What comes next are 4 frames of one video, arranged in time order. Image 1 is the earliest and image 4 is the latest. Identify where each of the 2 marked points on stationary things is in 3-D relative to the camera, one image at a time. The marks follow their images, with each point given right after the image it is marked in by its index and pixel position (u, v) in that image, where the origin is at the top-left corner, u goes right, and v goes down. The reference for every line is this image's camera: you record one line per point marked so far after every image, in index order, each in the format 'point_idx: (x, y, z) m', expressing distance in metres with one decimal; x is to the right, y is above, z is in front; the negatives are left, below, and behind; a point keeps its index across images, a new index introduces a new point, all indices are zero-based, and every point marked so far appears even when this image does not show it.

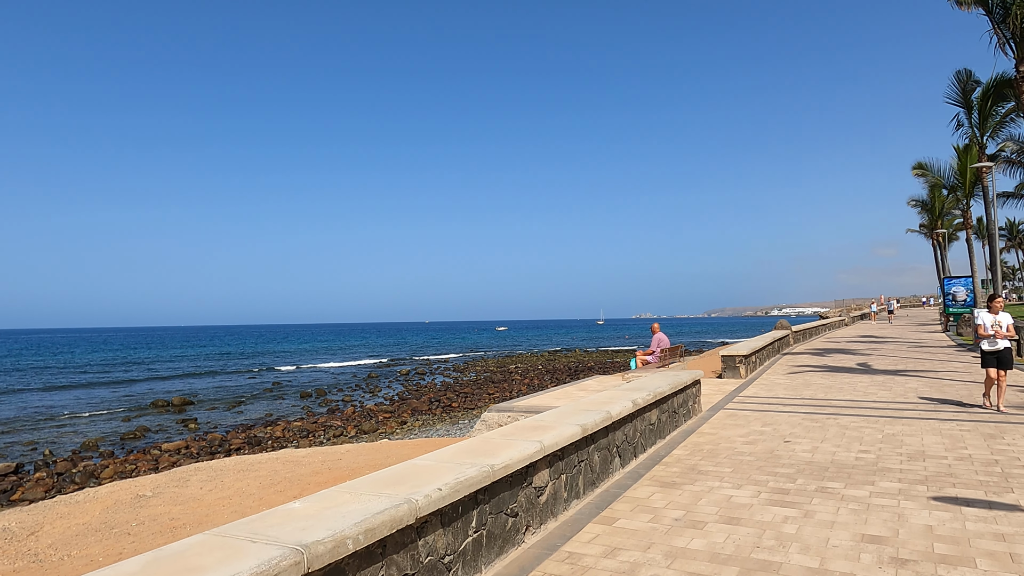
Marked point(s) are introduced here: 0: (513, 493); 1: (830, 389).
0: (0.0, -1.3, +4.4) m
1: (+5.9, -1.9, +12.4) m
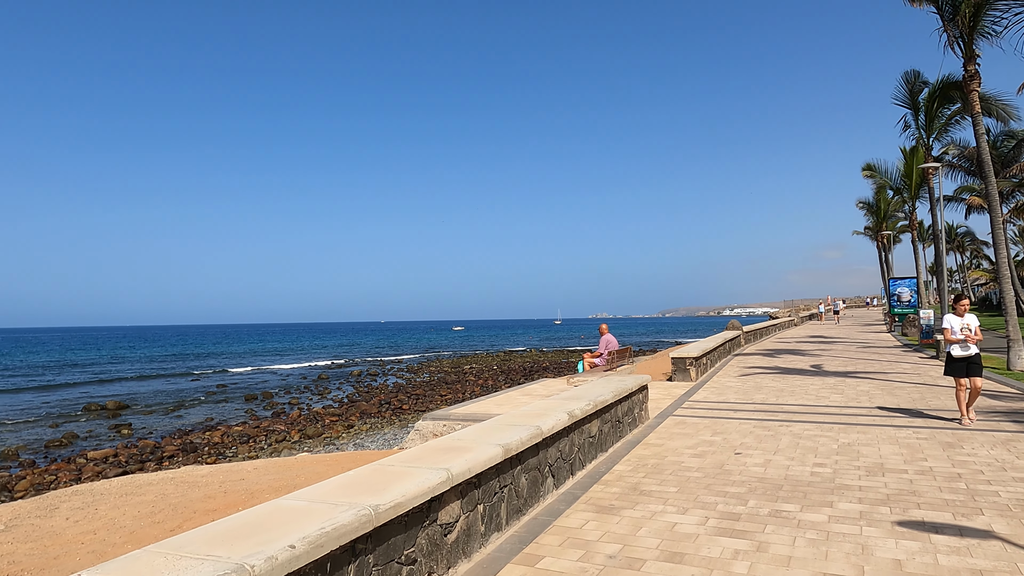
0: (-0.6, -1.3, +3.6) m
1: (+4.8, -1.9, +11.9) m
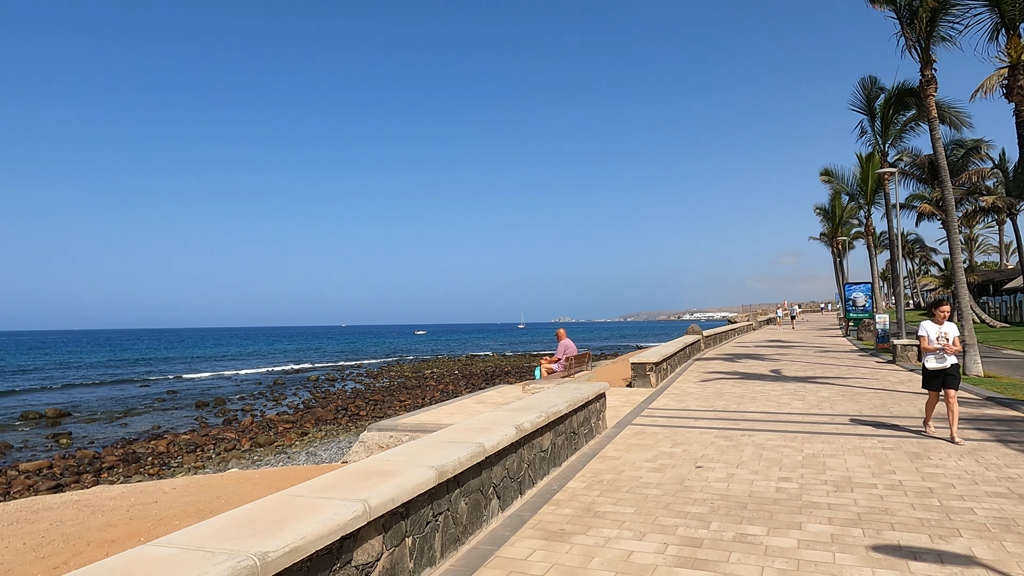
0: (-0.9, -1.3, +3.0) m
1: (+4.0, -1.9, +11.6) m
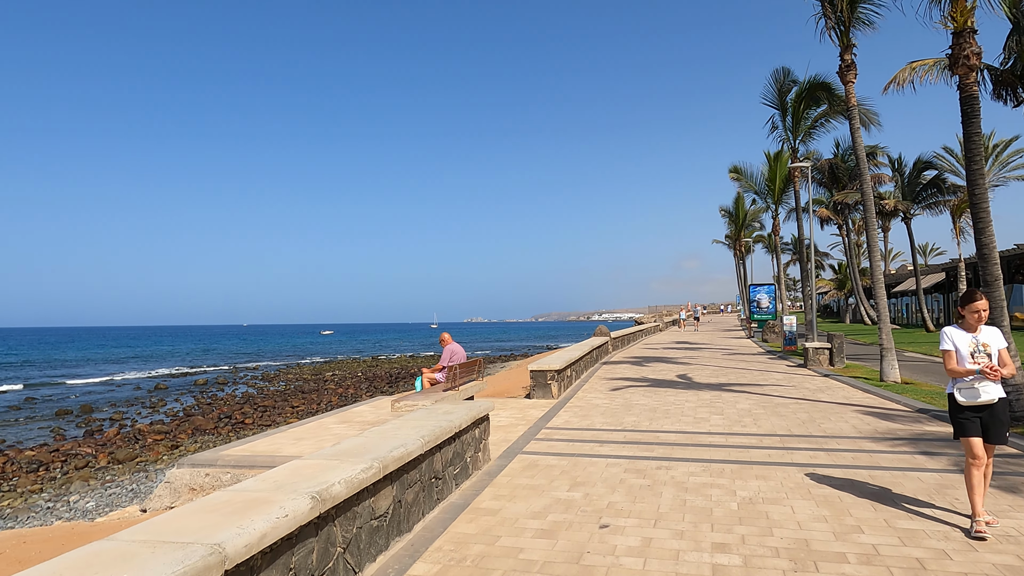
0: (-1.6, -1.2, +0.8) m
1: (+2.2, -1.9, +10.0) m
